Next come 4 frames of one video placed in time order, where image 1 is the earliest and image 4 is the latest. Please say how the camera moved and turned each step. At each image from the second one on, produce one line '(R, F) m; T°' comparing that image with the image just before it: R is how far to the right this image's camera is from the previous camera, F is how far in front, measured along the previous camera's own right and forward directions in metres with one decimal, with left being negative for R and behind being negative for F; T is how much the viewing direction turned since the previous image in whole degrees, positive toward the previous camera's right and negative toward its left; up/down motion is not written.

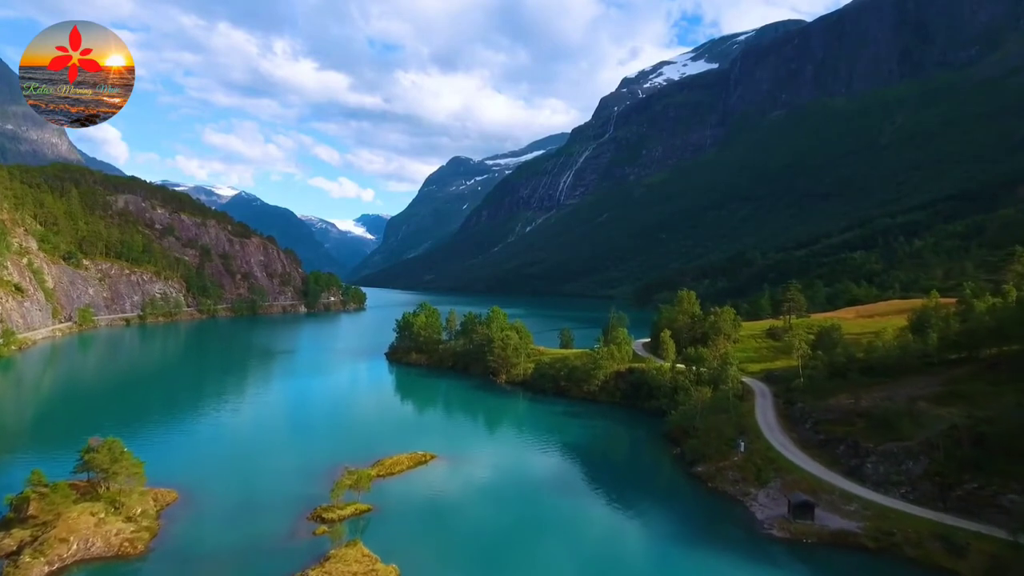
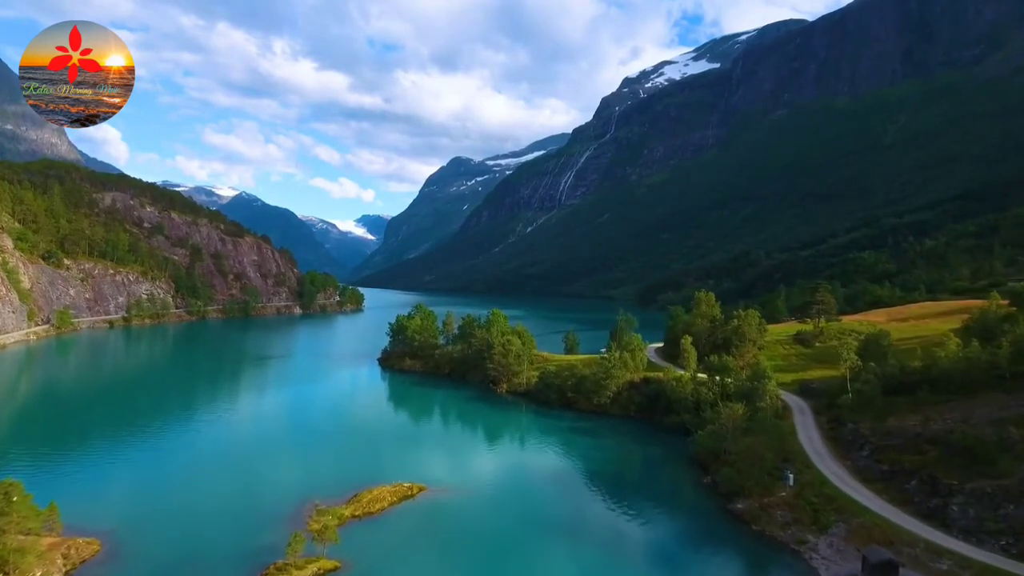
(-0.2, +0.9) m; 0°
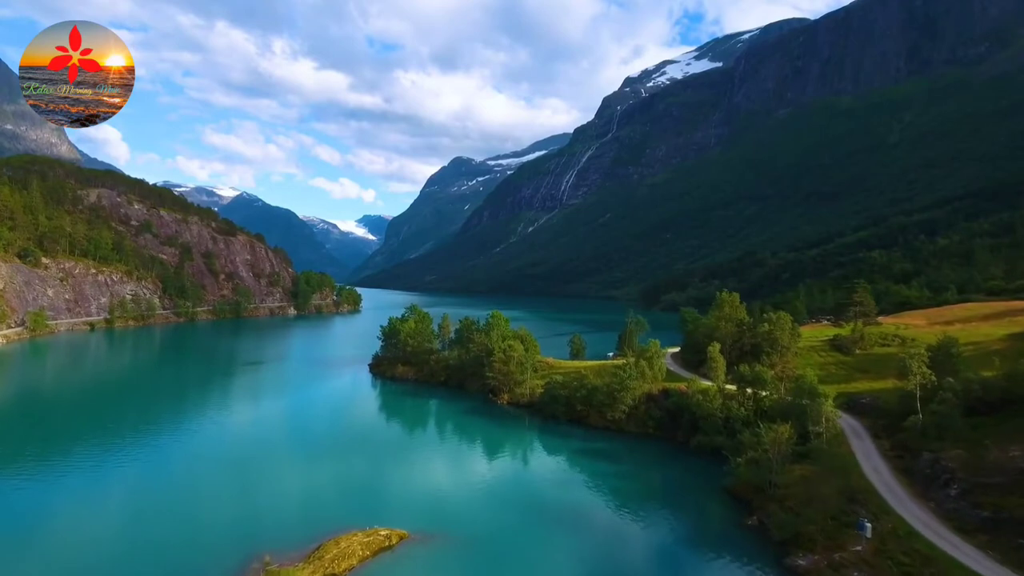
(-0.3, +1.0) m; 0°
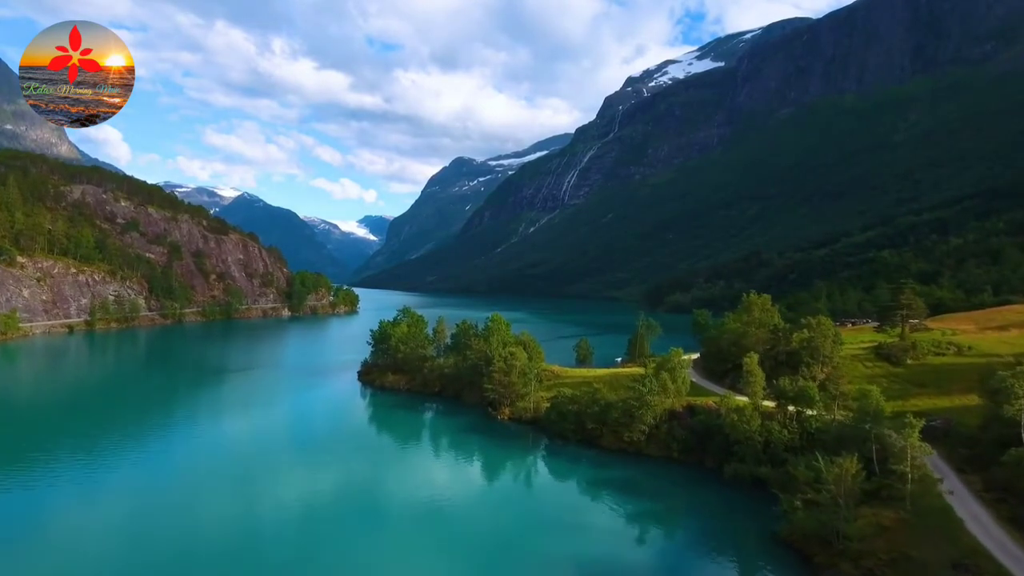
(-0.4, +0.9) m; 0°
